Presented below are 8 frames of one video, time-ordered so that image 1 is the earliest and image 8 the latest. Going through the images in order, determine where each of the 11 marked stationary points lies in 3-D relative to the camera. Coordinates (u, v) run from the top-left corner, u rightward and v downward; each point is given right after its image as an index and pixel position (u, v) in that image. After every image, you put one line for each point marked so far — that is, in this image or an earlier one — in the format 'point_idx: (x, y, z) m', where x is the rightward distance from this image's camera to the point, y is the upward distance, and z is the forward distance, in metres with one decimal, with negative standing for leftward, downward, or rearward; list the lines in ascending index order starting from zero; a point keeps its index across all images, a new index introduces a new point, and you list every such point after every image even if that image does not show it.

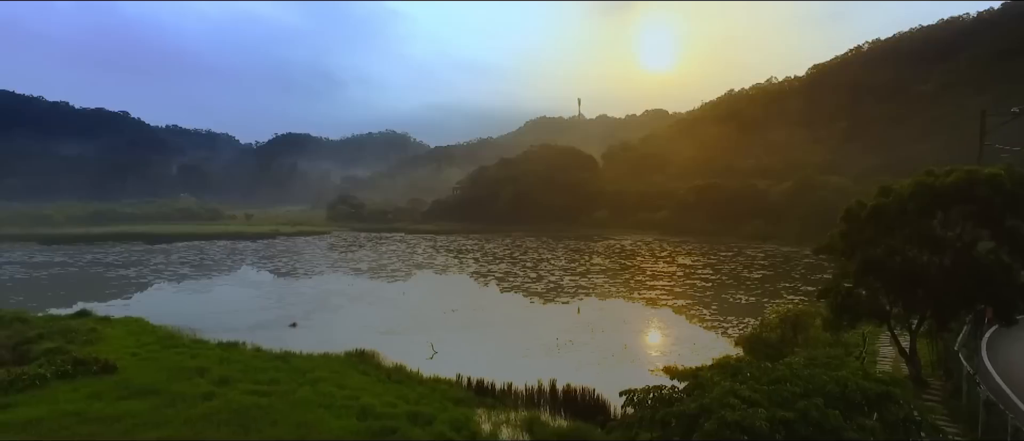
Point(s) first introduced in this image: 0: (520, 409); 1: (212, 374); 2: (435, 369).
0: (+0.5, -4.4, +14.2) m
1: (-7.8, -4.0, +15.9) m
2: (-2.0, -4.7, +19.5) m
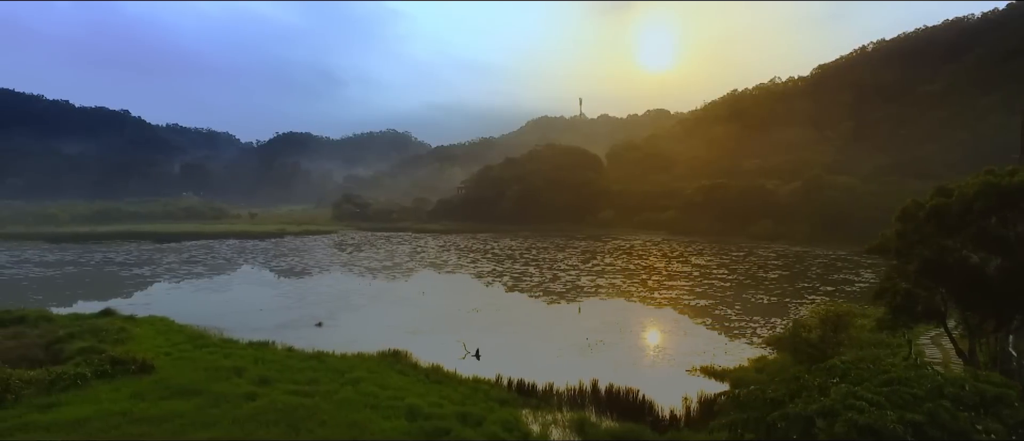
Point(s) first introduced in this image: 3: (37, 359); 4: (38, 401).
0: (+1.5, -4.4, +14.1) m
1: (-6.8, -4.0, +15.8) m
2: (-1.0, -4.7, +19.4) m
3: (-12.8, -3.7, +16.4) m
4: (-10.3, -4.0, +13.4) m
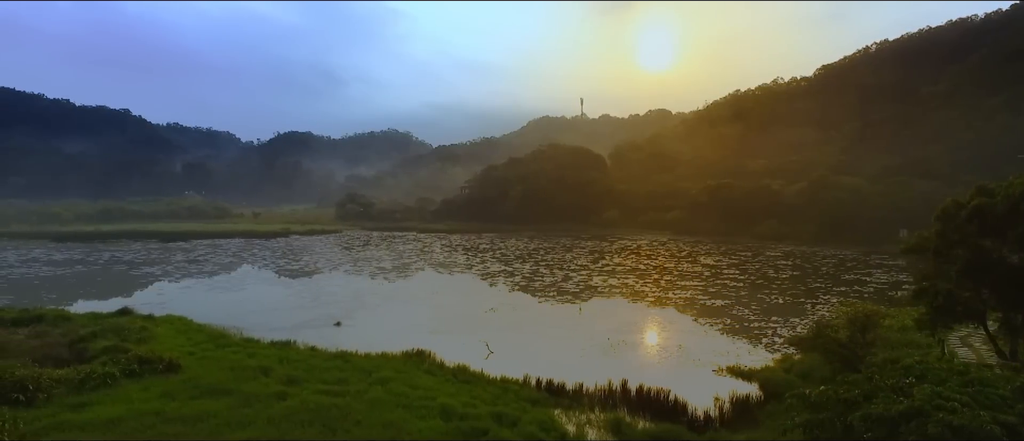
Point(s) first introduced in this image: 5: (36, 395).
0: (+2.2, -4.3, +14.1) m
1: (-6.1, -4.0, +15.8) m
2: (-0.3, -4.7, +19.3) m
3: (-12.1, -3.7, +16.4) m
4: (-9.6, -3.9, +13.4) m
5: (-10.2, -3.8, +13.2) m
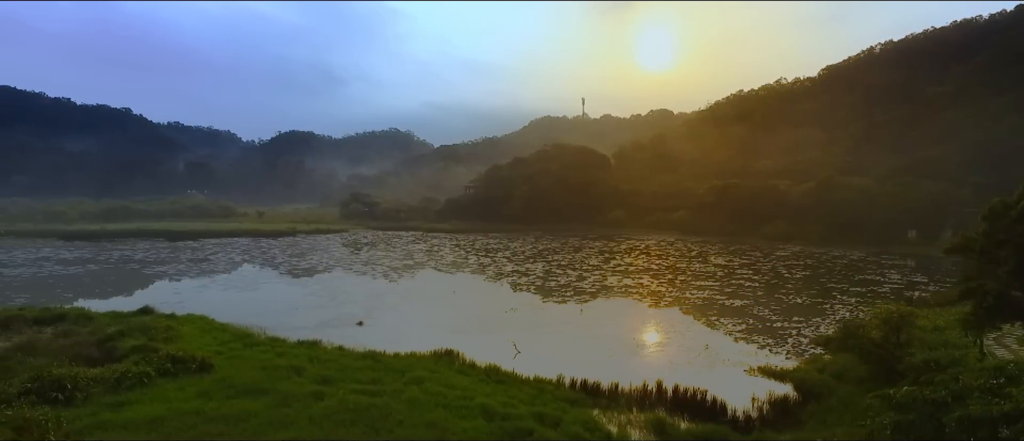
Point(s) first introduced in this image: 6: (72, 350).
0: (+3.1, -4.3, +14.0) m
1: (-5.2, -3.9, +15.7) m
2: (+0.6, -4.7, +19.3) m
3: (-11.2, -3.7, +16.3) m
4: (-8.7, -3.9, +13.3) m
5: (-9.3, -3.8, +13.2) m
6: (-12.1, -3.5, +16.8) m
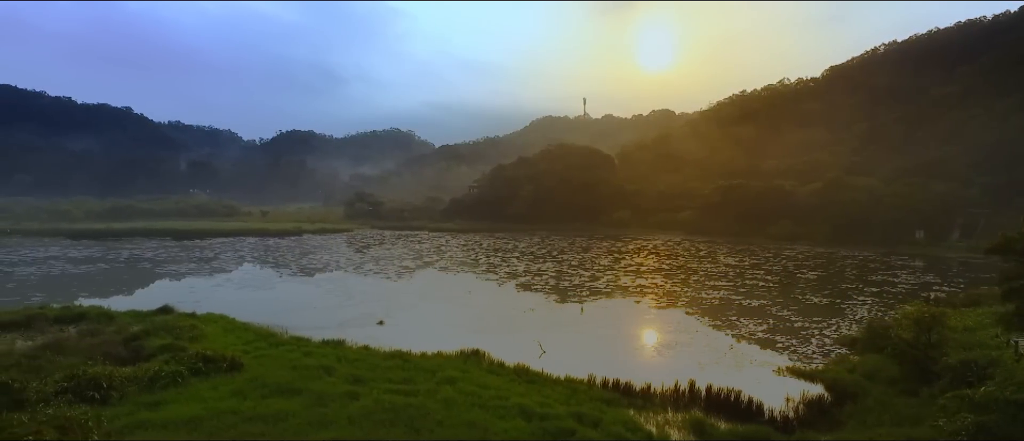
0: (+3.9, -4.3, +14.0) m
1: (-4.4, -3.9, +15.7) m
2: (+1.4, -4.7, +19.2) m
3: (-10.4, -3.6, +16.3) m
4: (-7.9, -3.9, +13.2) m
5: (-8.5, -3.7, +13.1) m
6: (-11.3, -3.5, +16.8) m
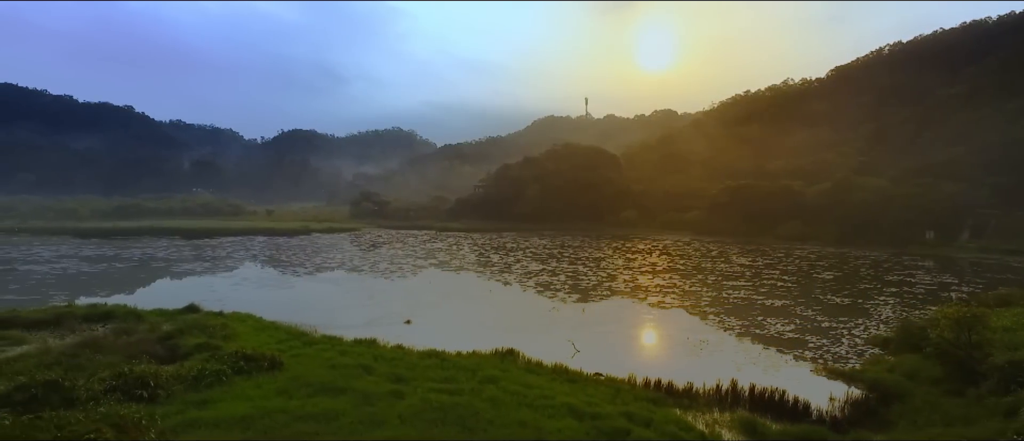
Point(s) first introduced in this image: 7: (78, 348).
0: (+5.0, -4.3, +13.9) m
1: (-3.4, -3.9, +15.6) m
2: (+2.4, -4.6, +19.2) m
3: (-9.4, -3.6, +16.2) m
4: (-6.9, -3.8, +13.2) m
5: (-7.5, -3.7, +13.1) m
6: (-10.2, -3.5, +16.7) m
7: (-11.7, -3.5, +16.5) m
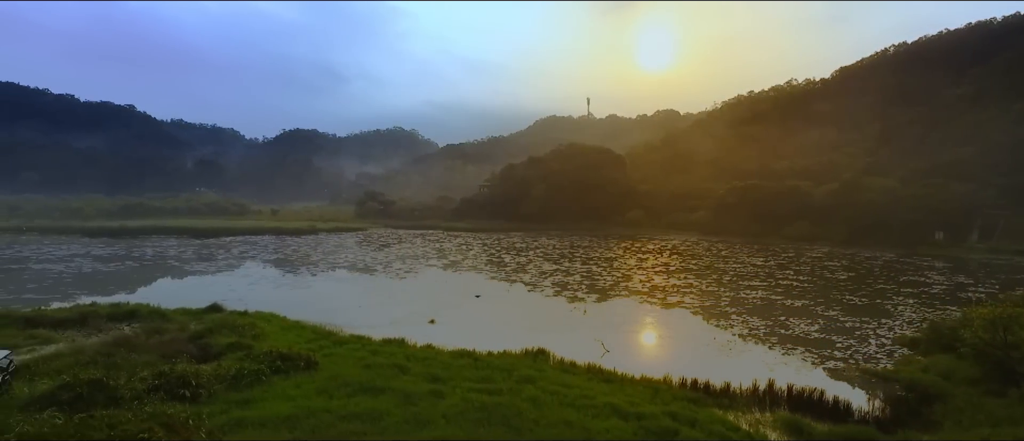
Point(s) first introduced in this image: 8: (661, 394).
0: (+5.9, -4.3, +13.9) m
1: (-2.4, -3.9, +15.6) m
2: (+3.3, -4.6, +19.2) m
3: (-8.5, -3.5, +16.2) m
4: (-6.0, -3.8, +13.2) m
5: (-6.6, -3.7, +13.1) m
6: (-9.3, -3.4, +16.7) m
7: (-10.8, -3.4, +16.5) m
8: (+3.5, -4.1, +14.4) m
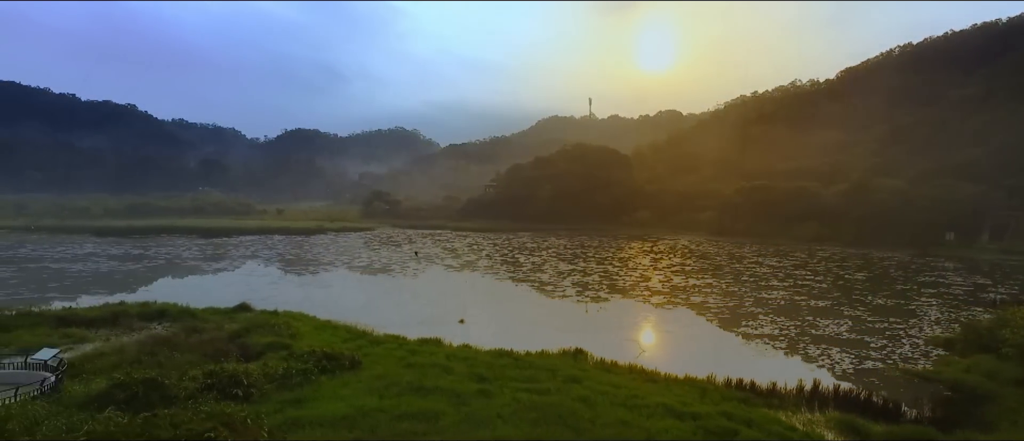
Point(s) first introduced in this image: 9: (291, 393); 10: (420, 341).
0: (+7.0, -4.3, +13.9) m
1: (-1.3, -3.8, +15.6) m
2: (+4.5, -4.6, +19.2) m
3: (-7.4, -3.5, +16.1) m
4: (-4.8, -3.8, +13.1) m
5: (-5.4, -3.6, +13.0) m
6: (-8.2, -3.4, +16.7) m
7: (-9.7, -3.4, +16.5) m
8: (+4.7, -4.1, +14.4) m
9: (-4.9, -3.8, +13.4) m
10: (-2.9, -3.7, +18.9) m
